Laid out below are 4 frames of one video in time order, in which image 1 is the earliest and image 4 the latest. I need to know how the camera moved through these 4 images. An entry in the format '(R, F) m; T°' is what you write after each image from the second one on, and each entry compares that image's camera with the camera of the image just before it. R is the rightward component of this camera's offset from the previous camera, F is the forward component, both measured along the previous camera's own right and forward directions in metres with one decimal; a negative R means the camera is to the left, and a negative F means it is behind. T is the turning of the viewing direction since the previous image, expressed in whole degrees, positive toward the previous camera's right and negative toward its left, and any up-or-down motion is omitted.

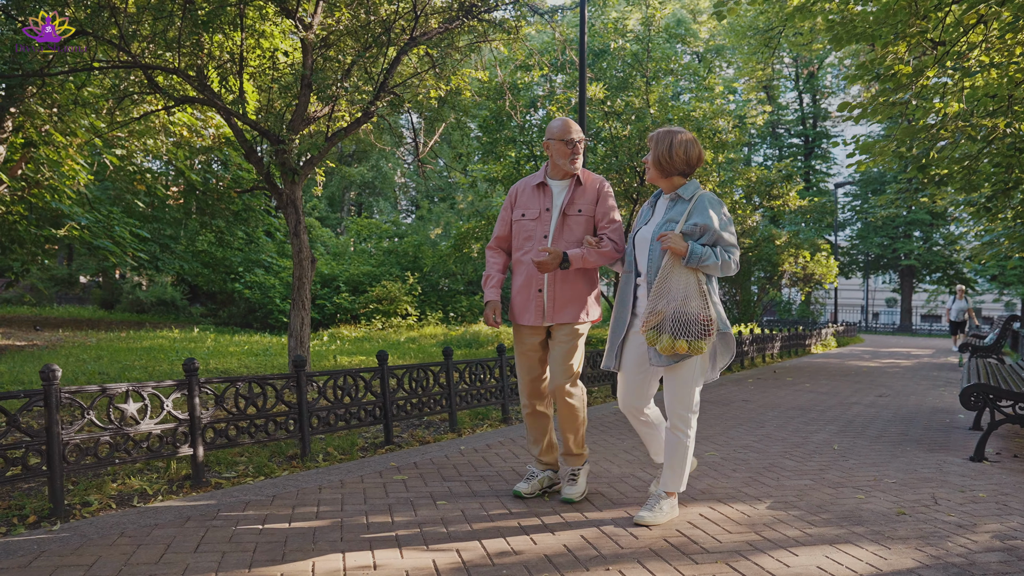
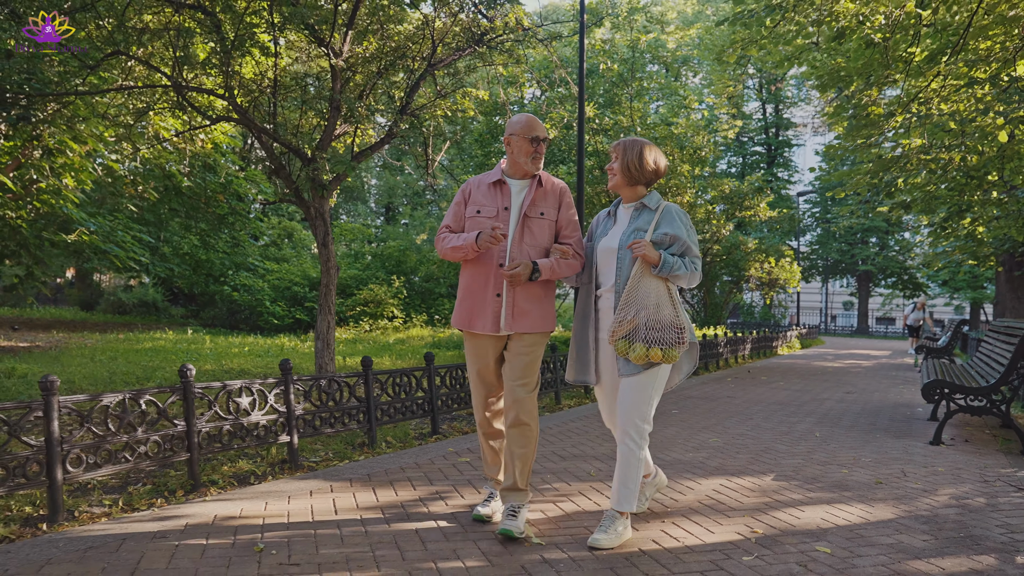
(-0.5, -0.7) m; +3°
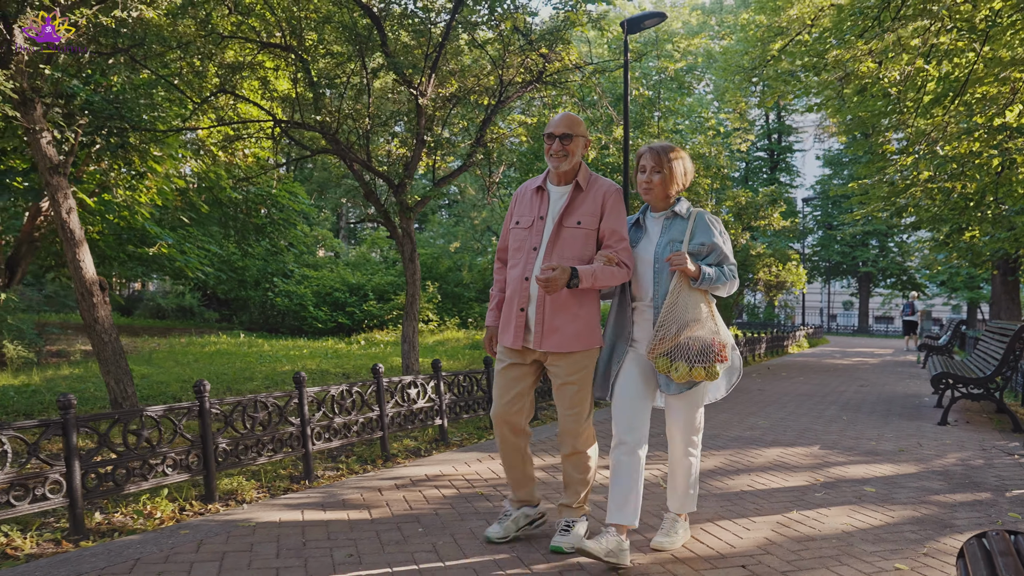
(-0.8, -1.3) m; 0°
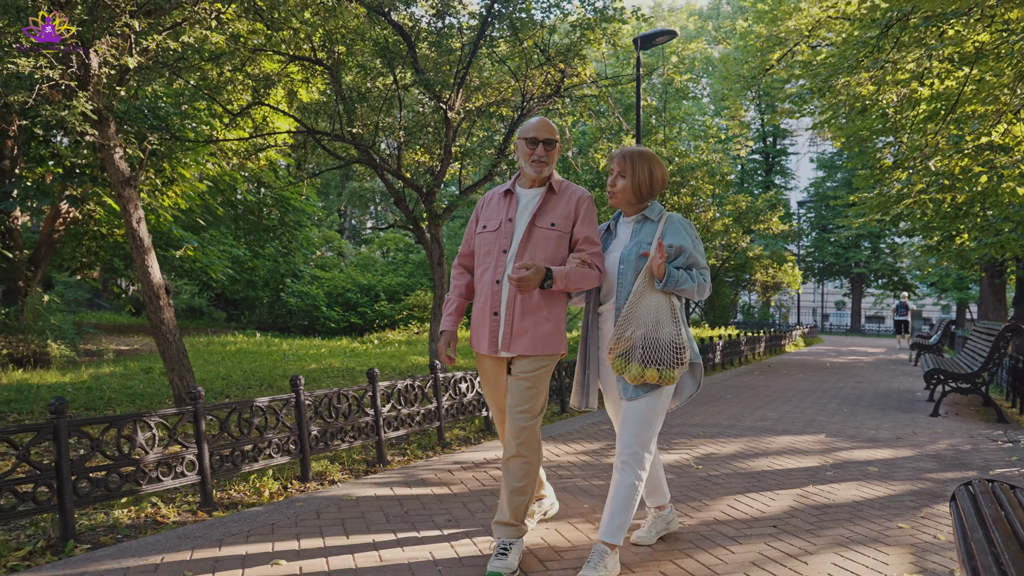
(-0.4, -0.6) m; +1°
